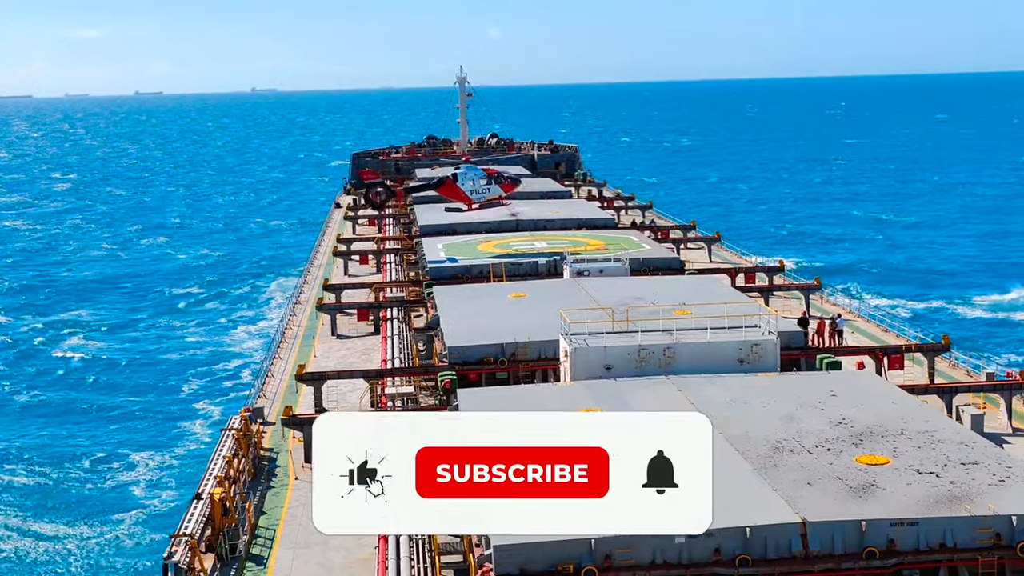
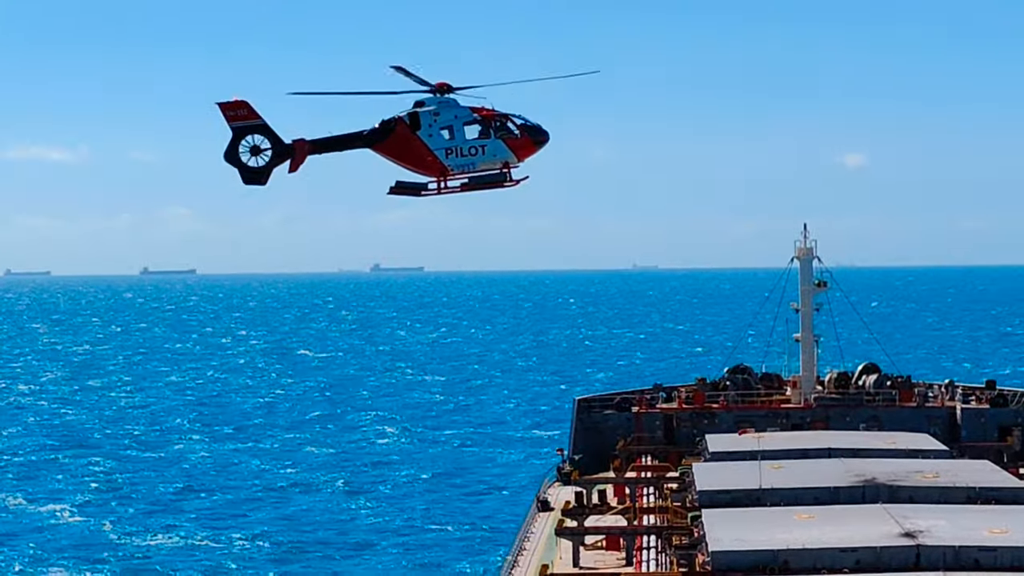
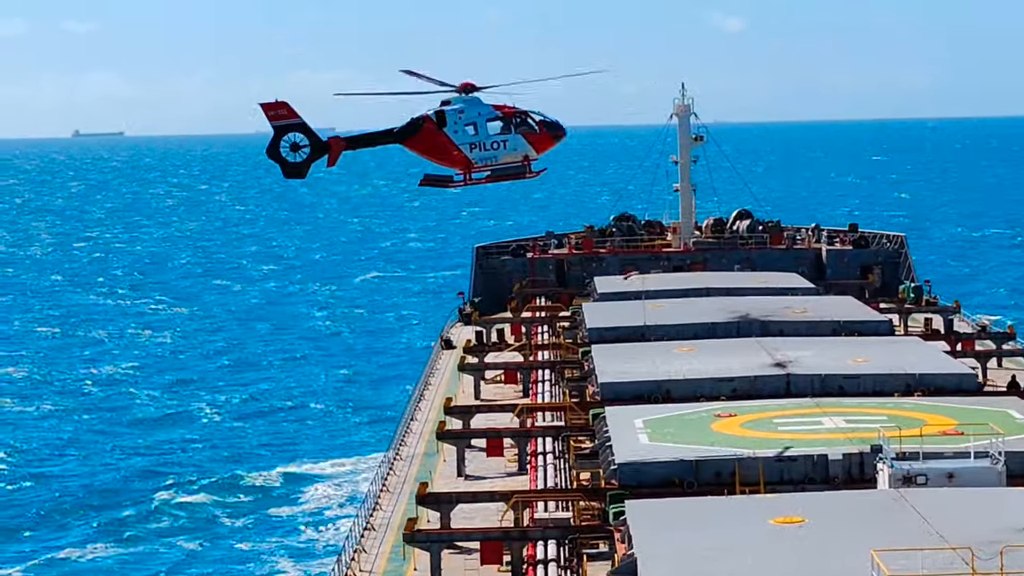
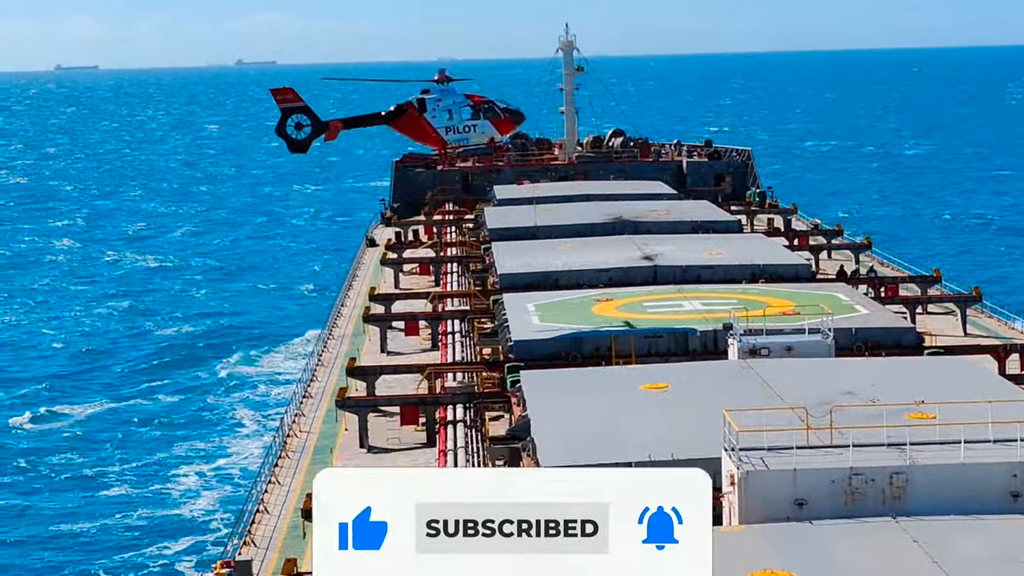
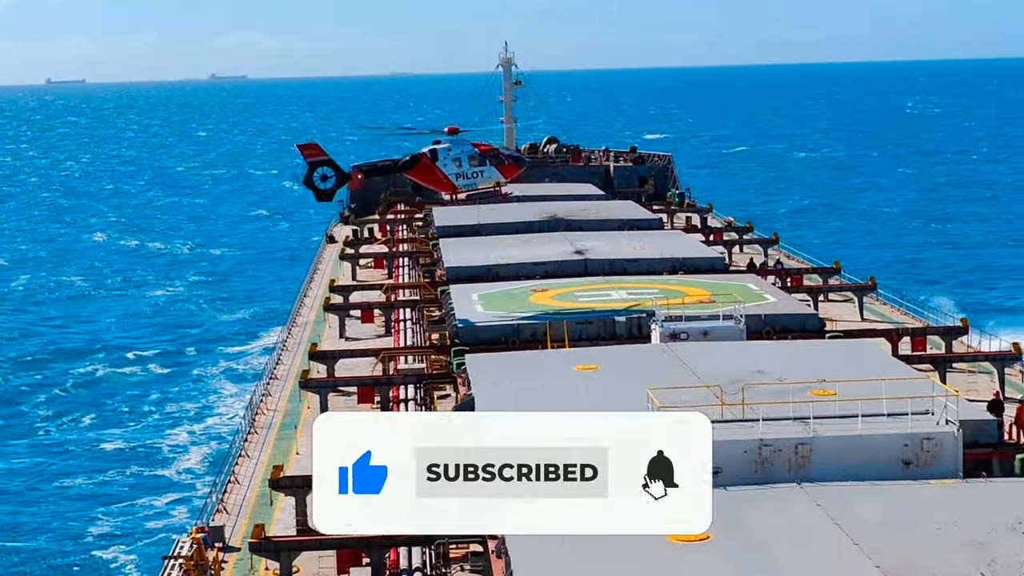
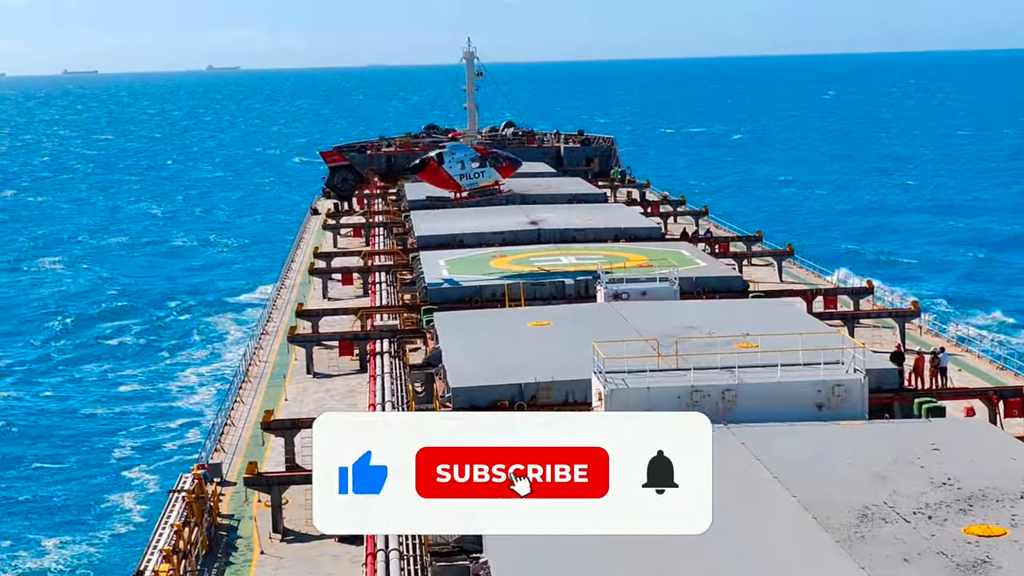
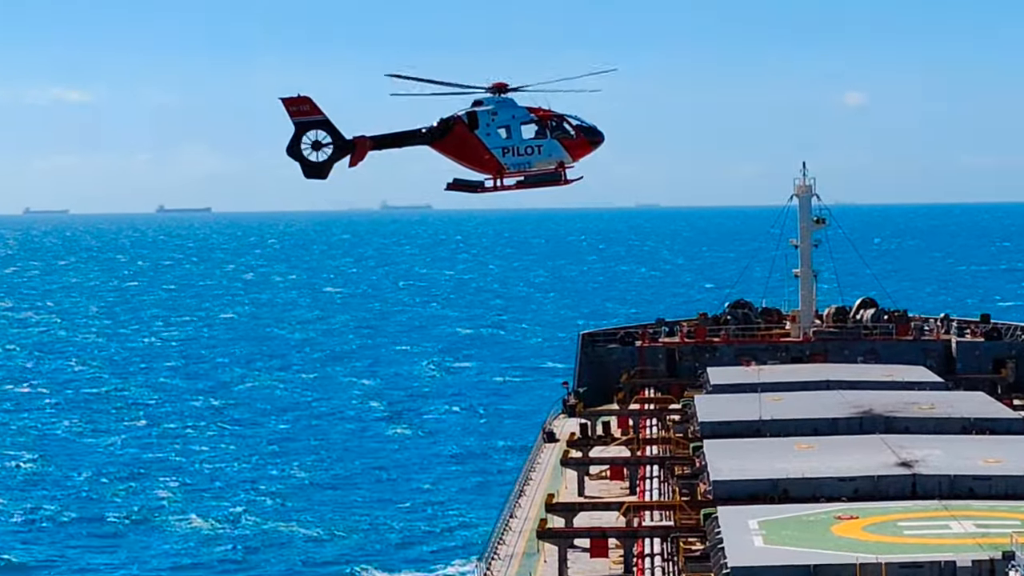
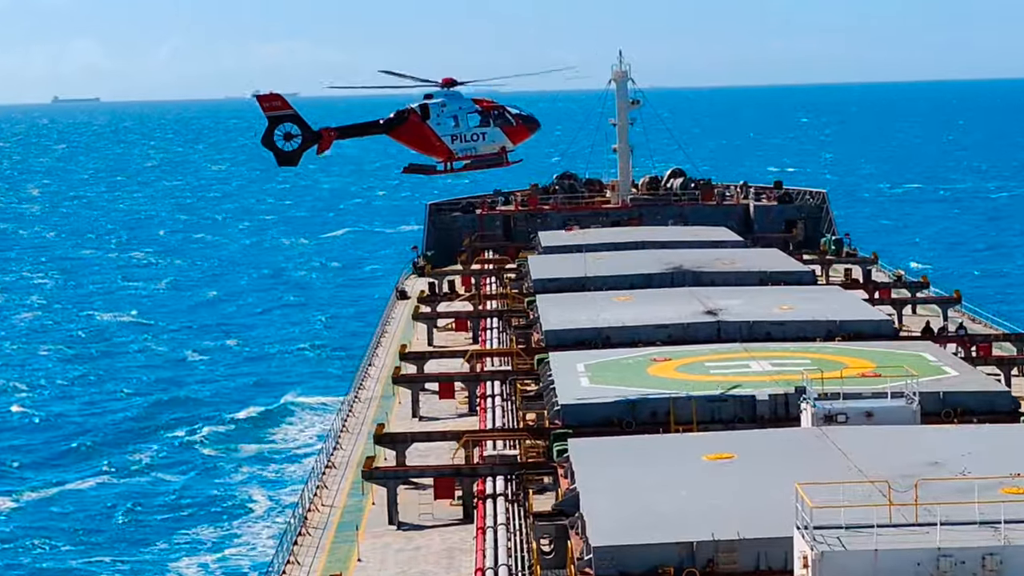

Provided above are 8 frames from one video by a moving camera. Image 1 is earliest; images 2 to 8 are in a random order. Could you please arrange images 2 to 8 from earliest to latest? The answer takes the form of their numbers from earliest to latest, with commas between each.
6, 5, 4, 8, 3, 7, 2
